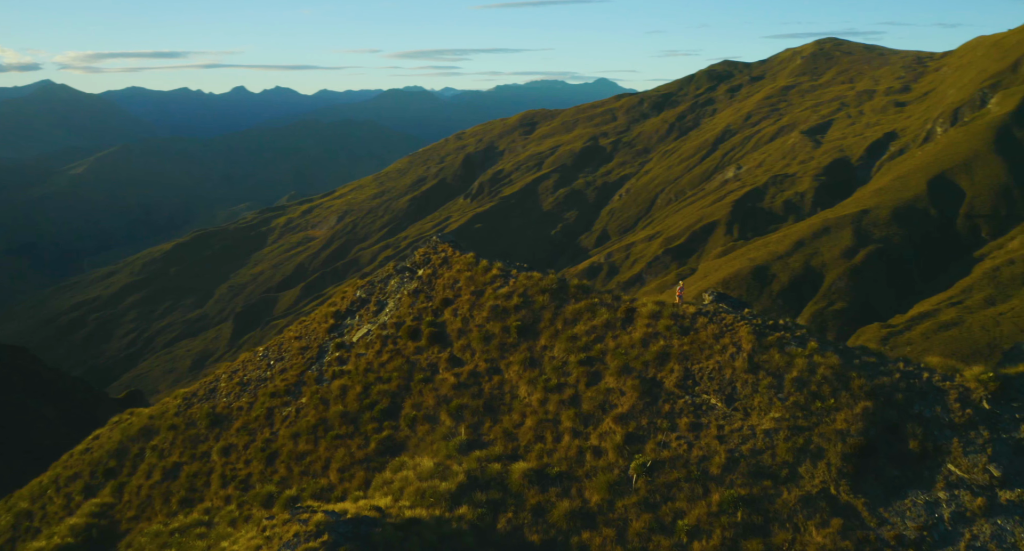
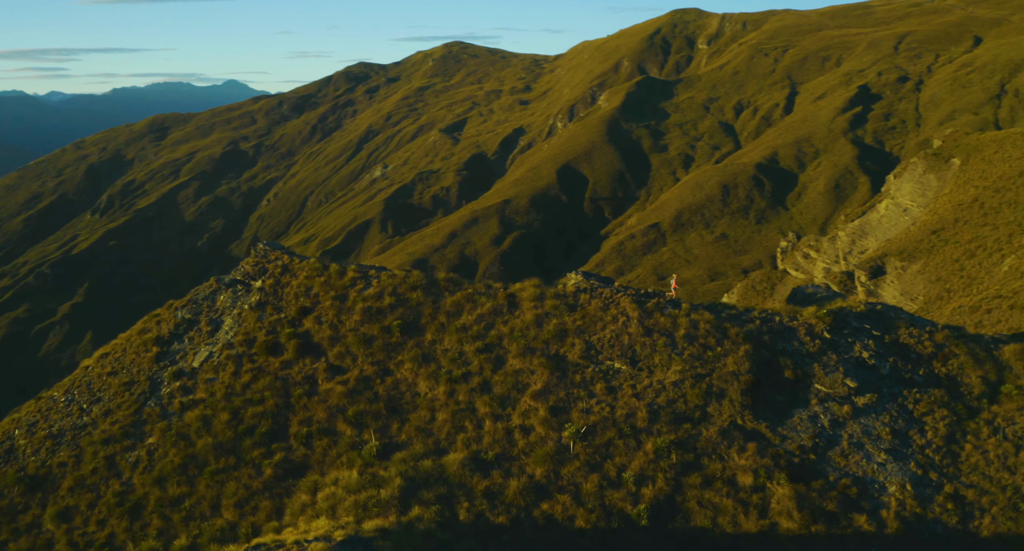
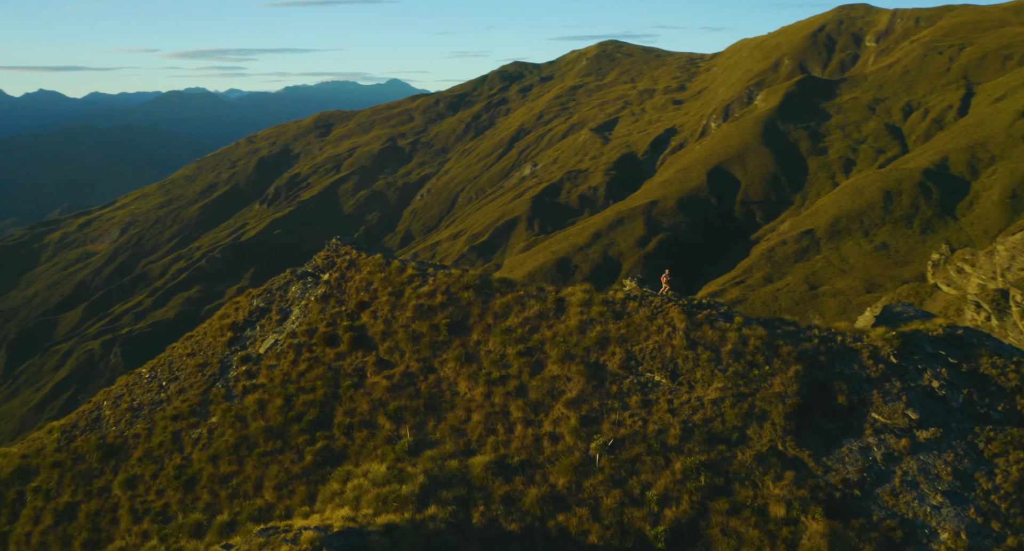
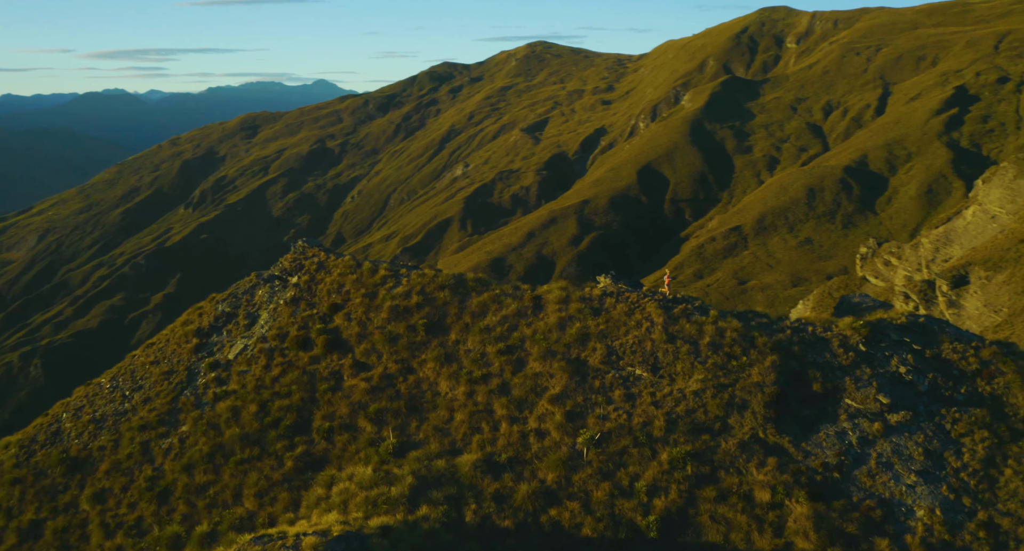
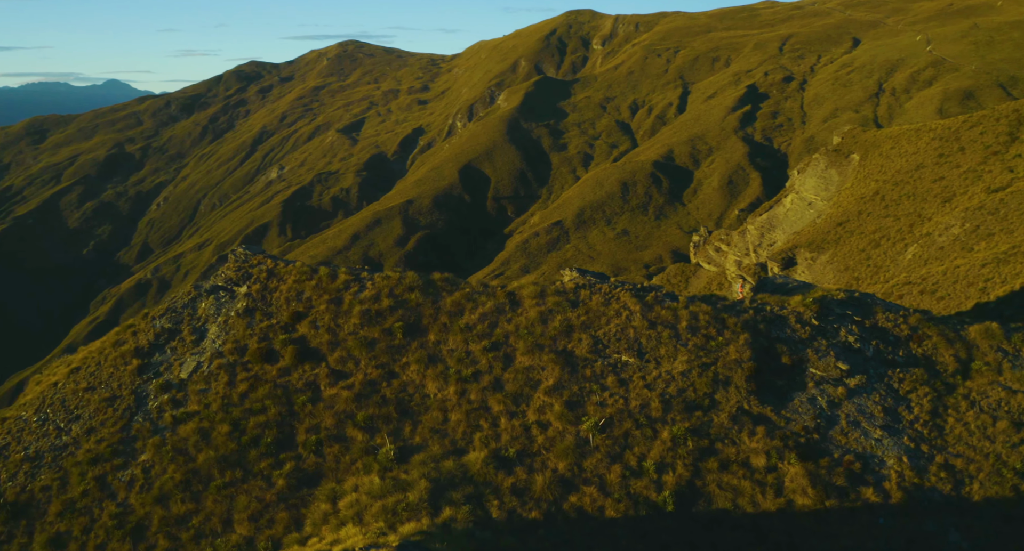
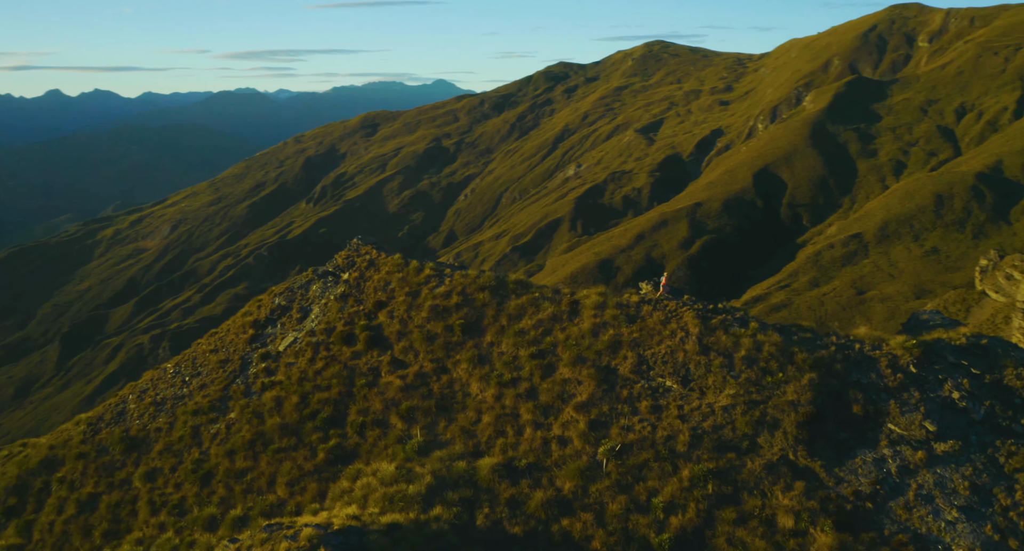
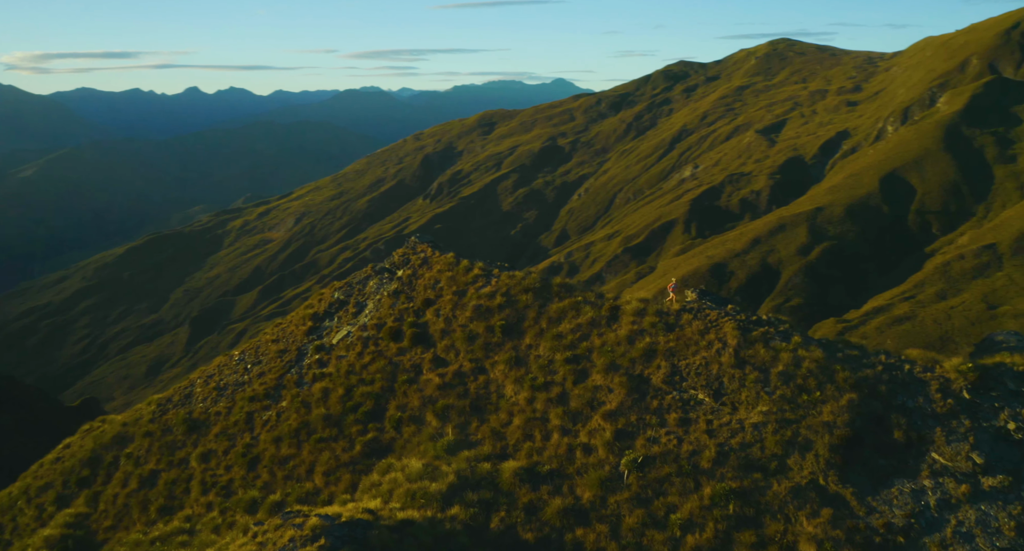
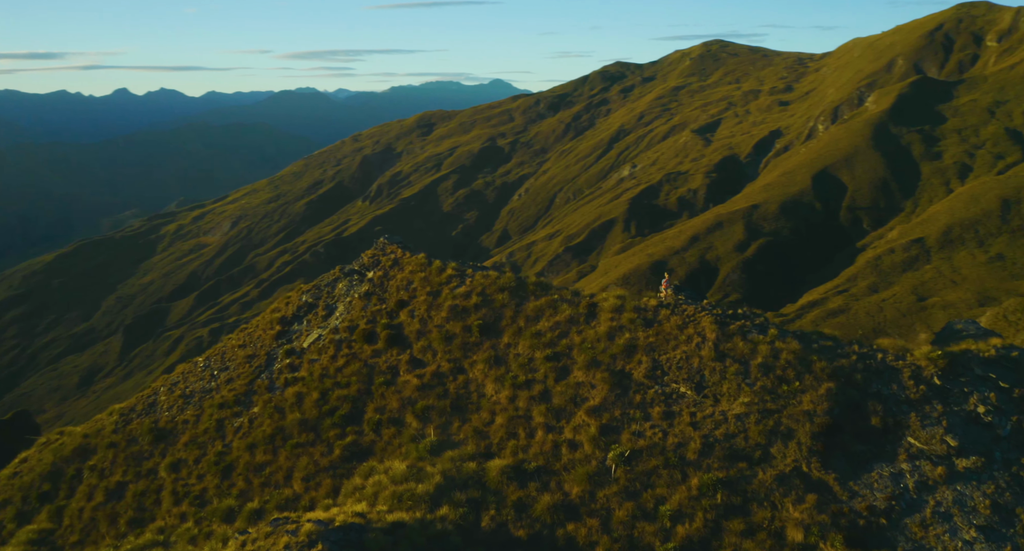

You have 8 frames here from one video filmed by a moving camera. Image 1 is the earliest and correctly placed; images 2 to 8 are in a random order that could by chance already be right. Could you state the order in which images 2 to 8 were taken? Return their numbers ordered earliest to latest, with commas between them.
7, 8, 6, 3, 4, 2, 5
